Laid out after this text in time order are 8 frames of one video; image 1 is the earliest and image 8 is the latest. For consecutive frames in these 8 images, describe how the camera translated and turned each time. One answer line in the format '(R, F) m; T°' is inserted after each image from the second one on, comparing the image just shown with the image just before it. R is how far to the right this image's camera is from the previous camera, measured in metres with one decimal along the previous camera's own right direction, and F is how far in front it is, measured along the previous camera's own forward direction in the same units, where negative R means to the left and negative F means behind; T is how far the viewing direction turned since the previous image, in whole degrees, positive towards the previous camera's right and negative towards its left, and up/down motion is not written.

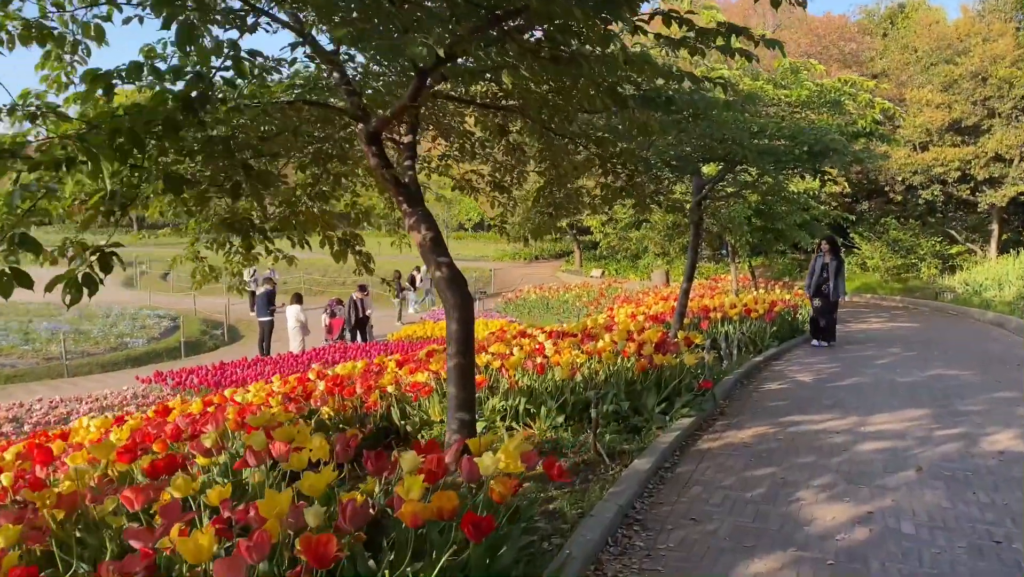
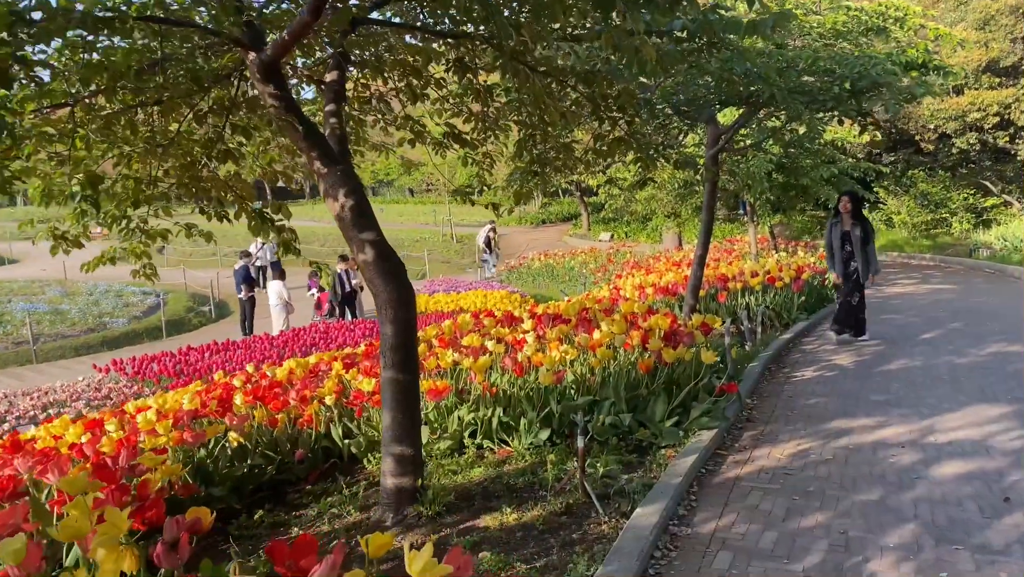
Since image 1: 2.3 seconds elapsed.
(+0.2, +1.1) m; -1°
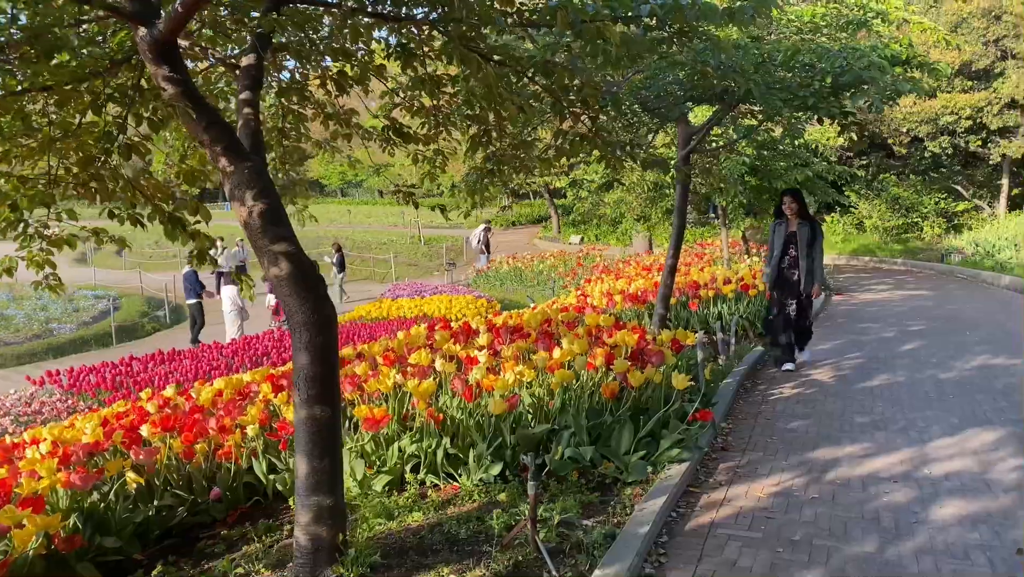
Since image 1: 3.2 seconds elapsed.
(+0.1, +0.5) m; +2°
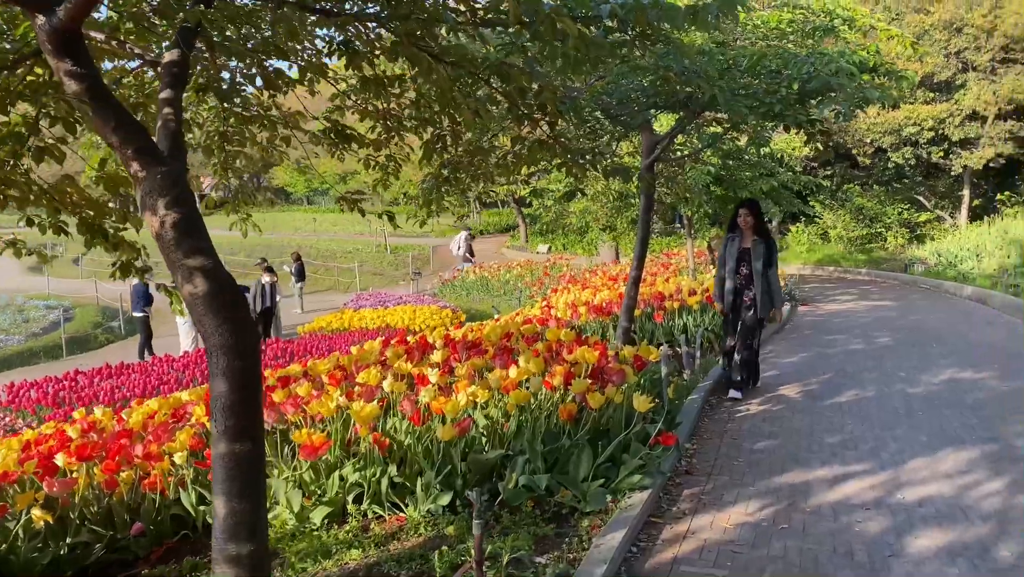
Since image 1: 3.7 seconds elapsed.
(+0.1, +0.2) m; +2°
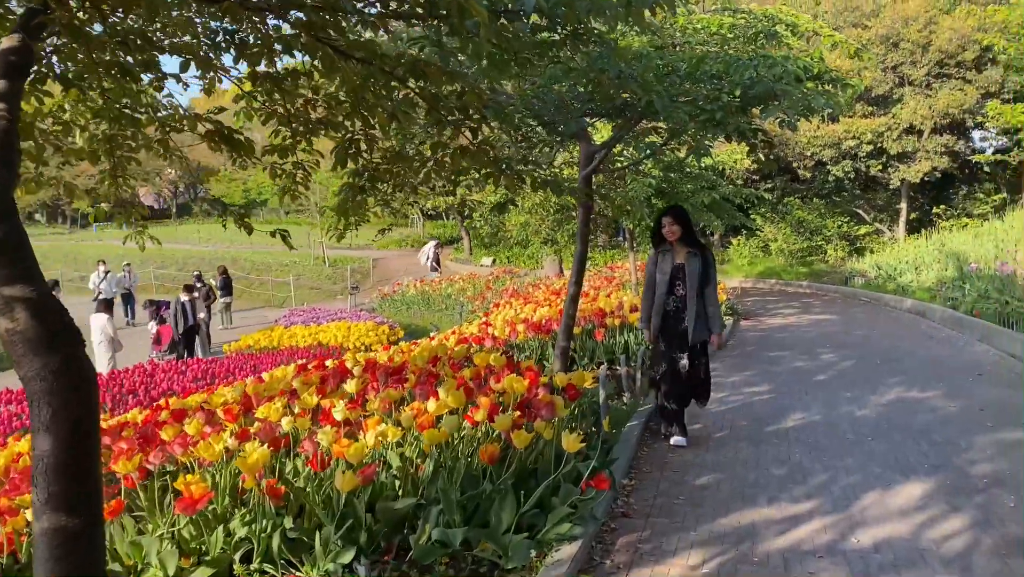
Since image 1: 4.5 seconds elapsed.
(+0.1, +0.4) m; +4°
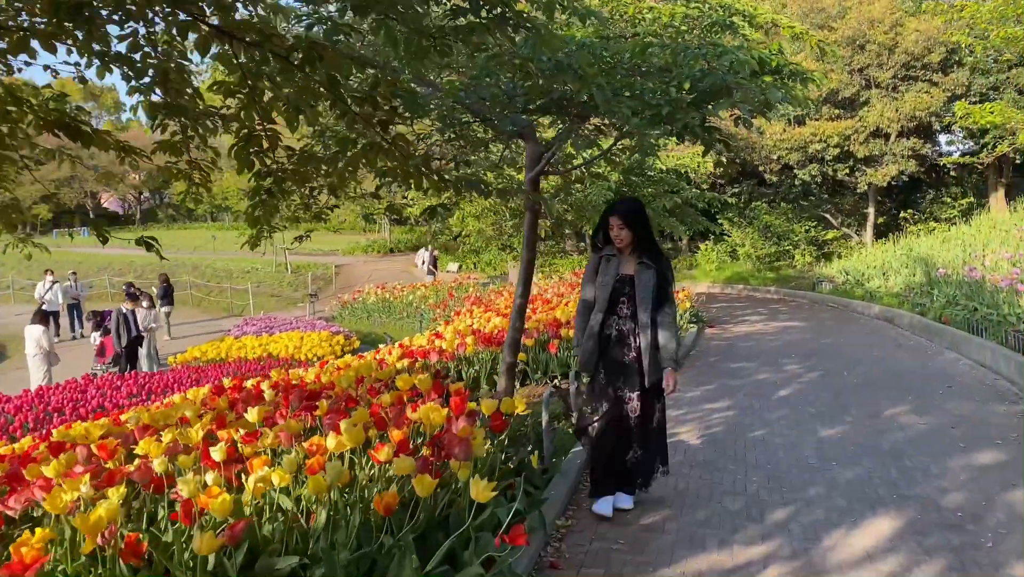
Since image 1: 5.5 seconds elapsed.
(+0.2, +0.4) m; +2°
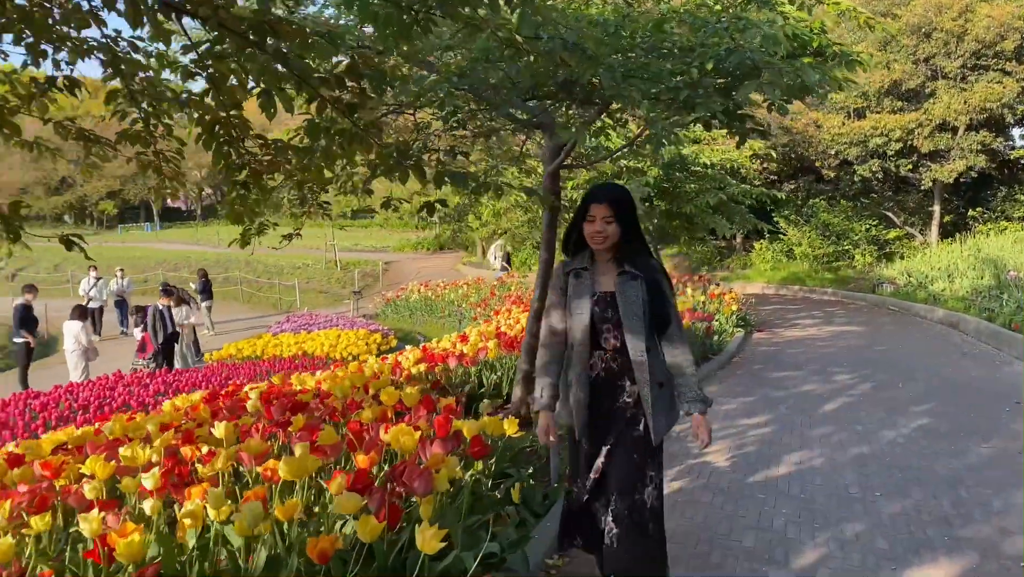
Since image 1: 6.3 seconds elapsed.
(+0.2, +0.4) m; -4°
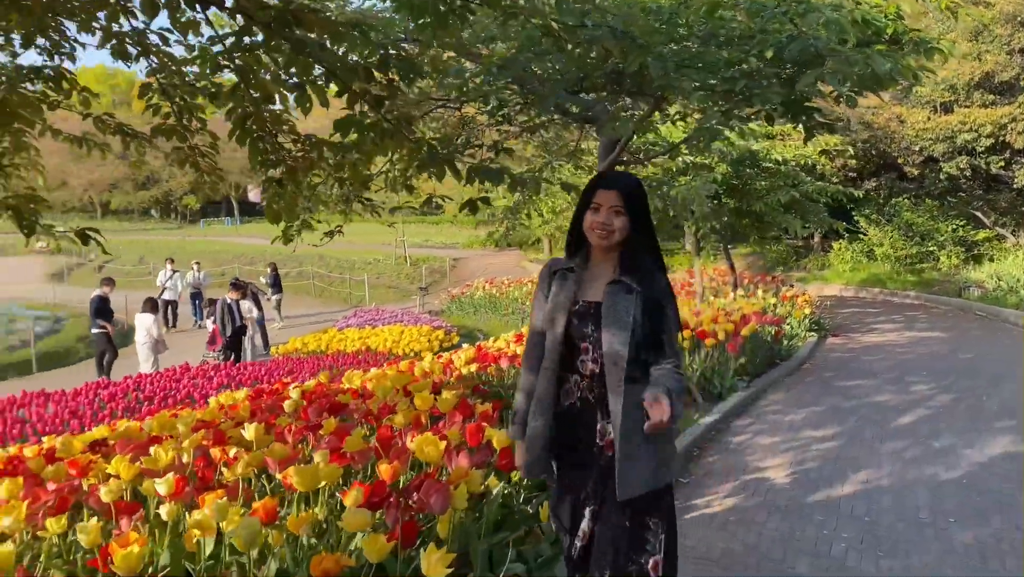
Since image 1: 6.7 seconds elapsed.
(+0.1, +0.2) m; -5°
